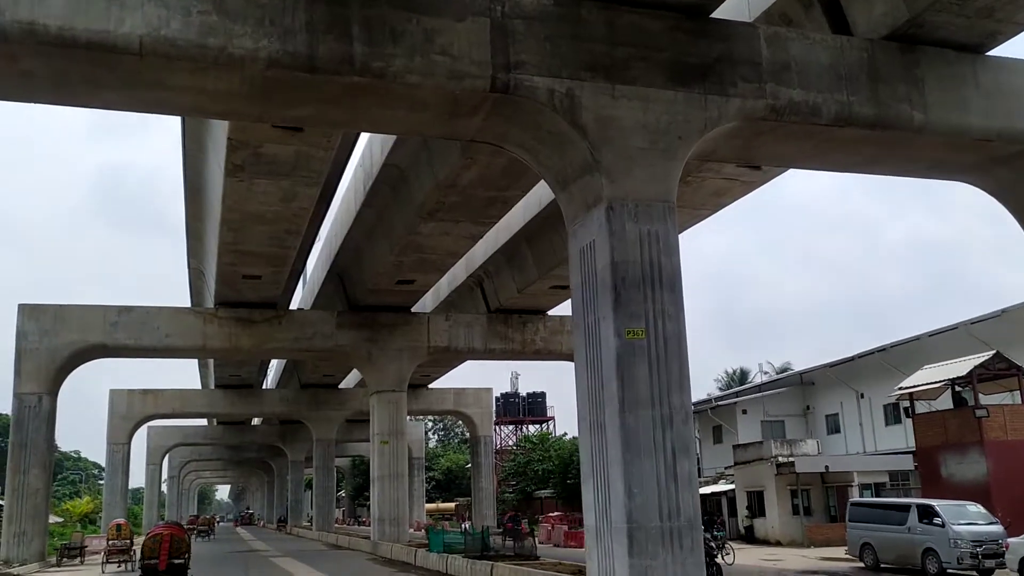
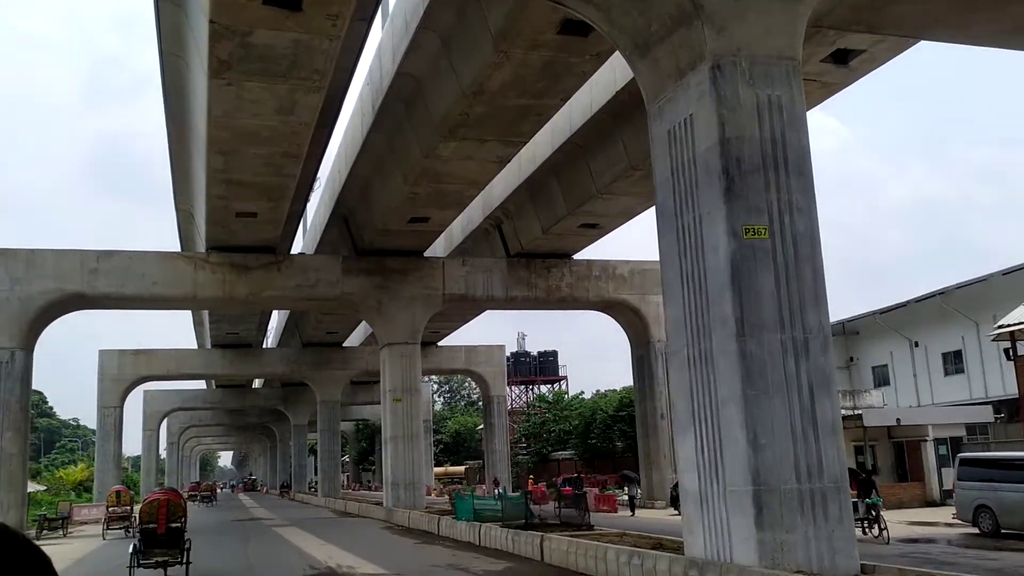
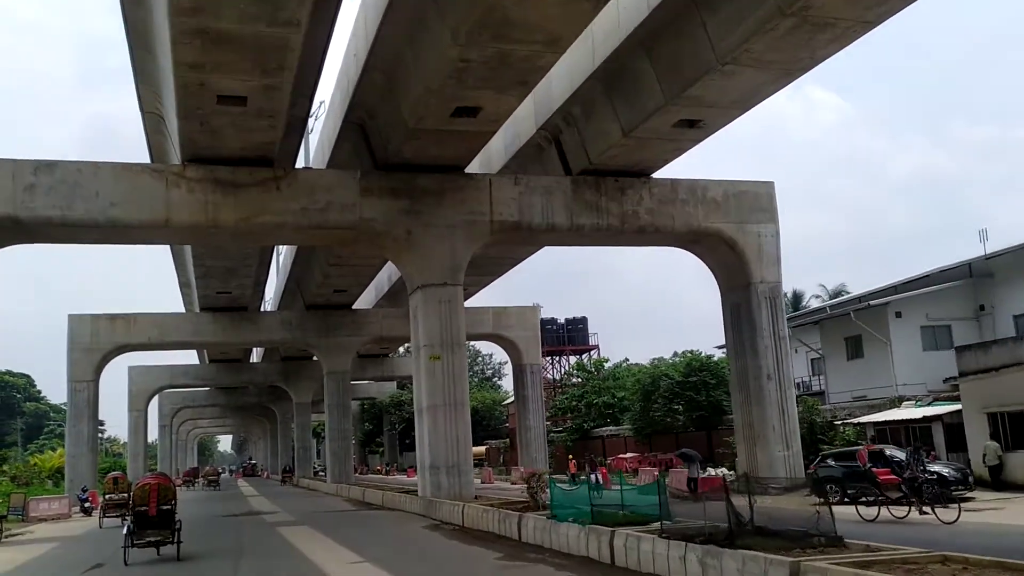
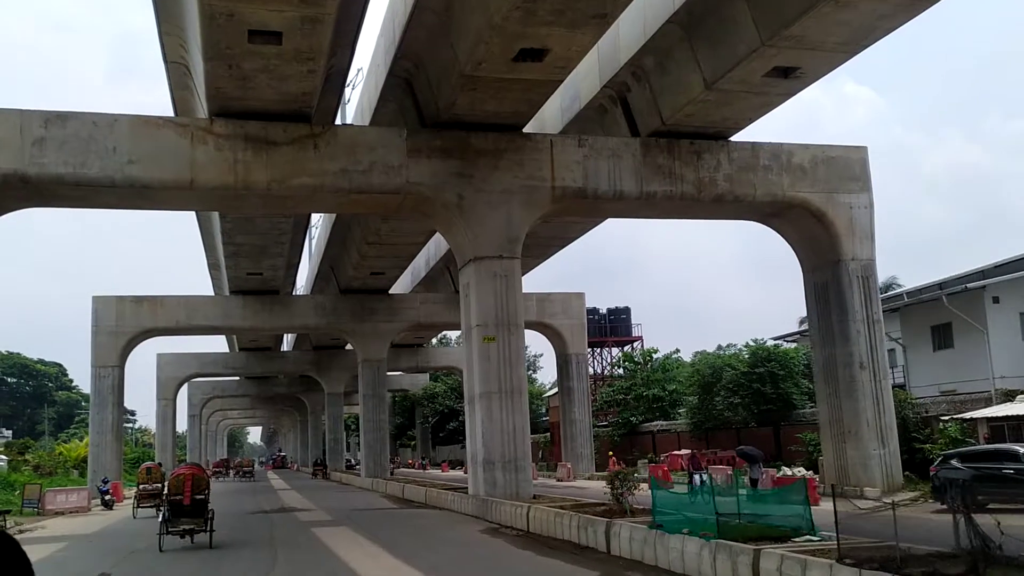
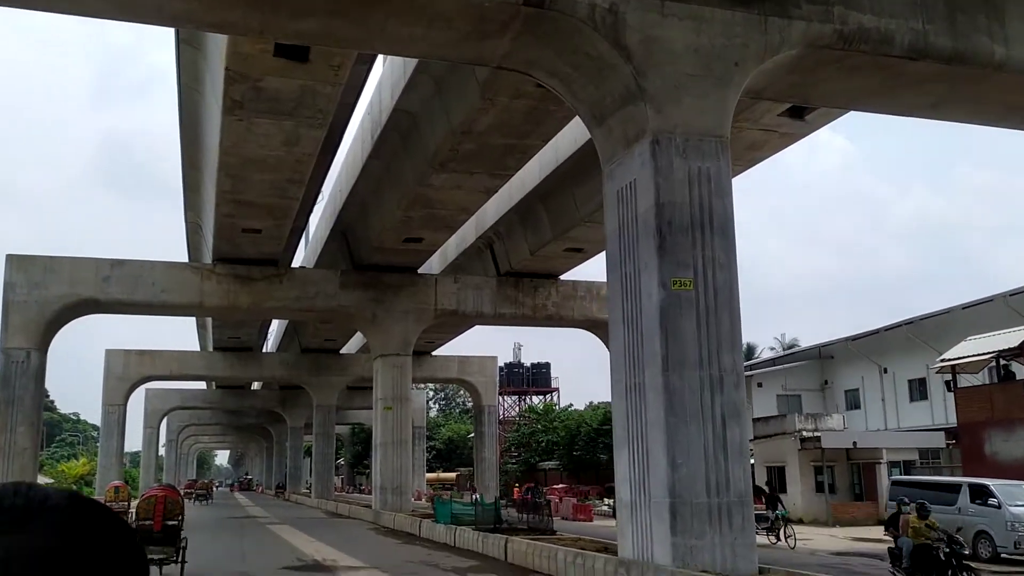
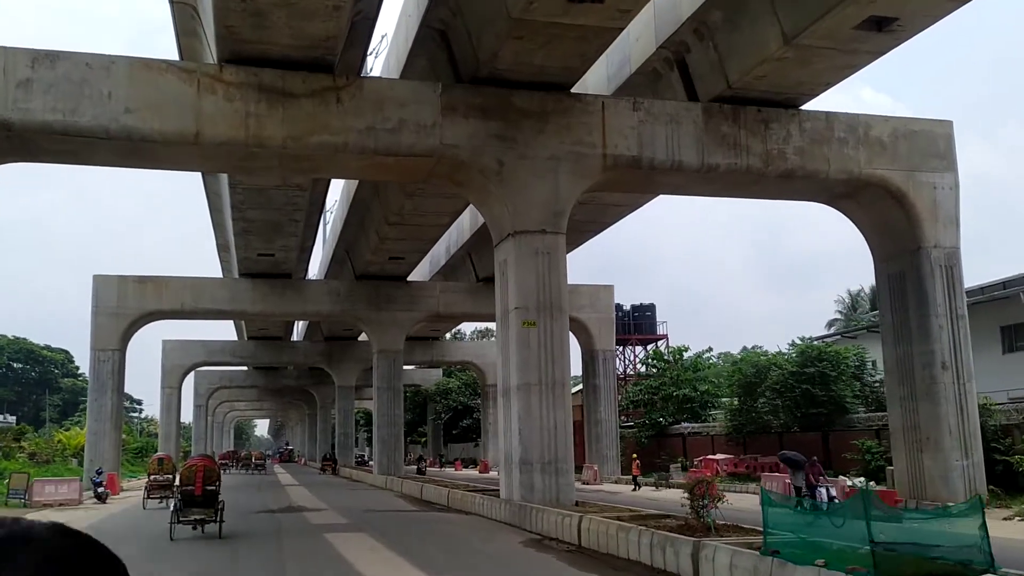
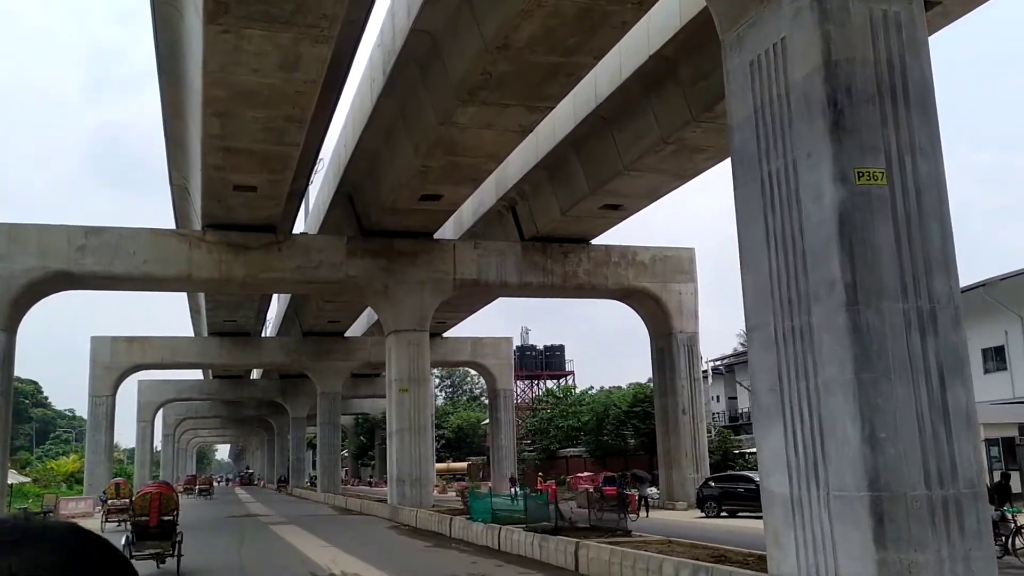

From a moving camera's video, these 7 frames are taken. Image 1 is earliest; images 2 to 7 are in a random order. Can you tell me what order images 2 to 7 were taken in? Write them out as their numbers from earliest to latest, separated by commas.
5, 2, 7, 3, 4, 6
